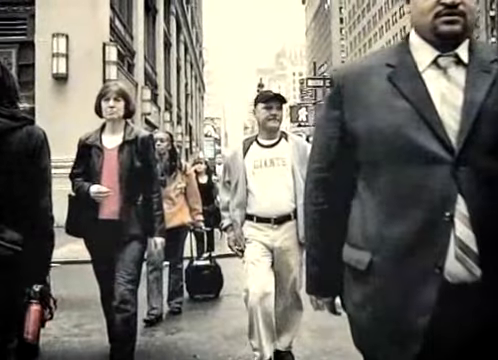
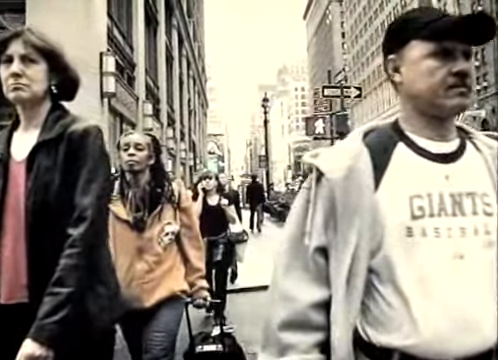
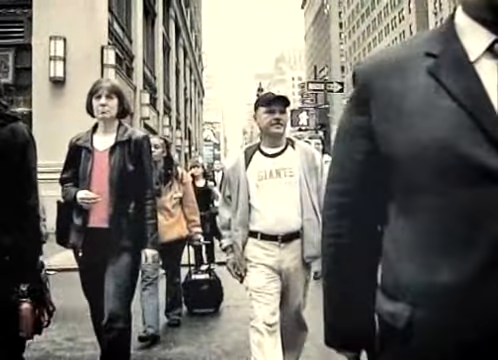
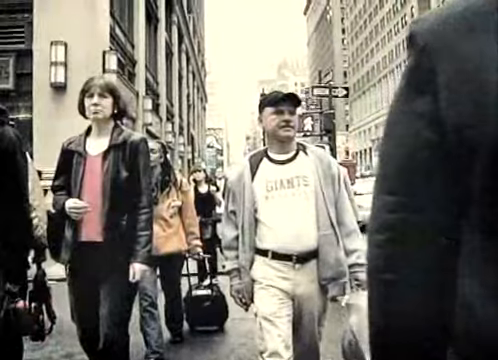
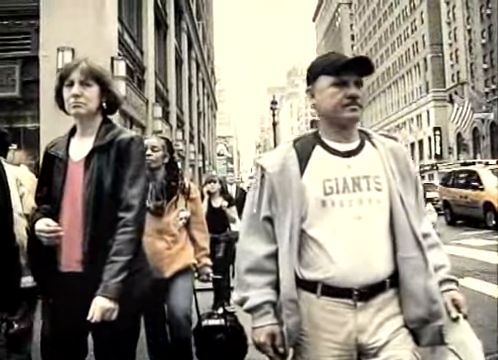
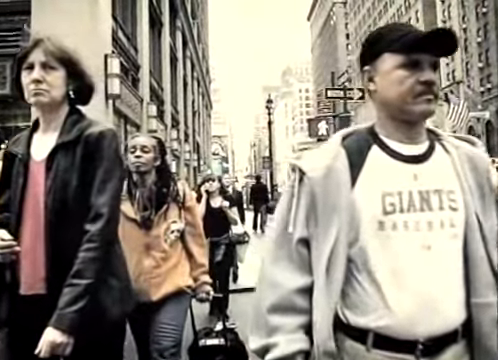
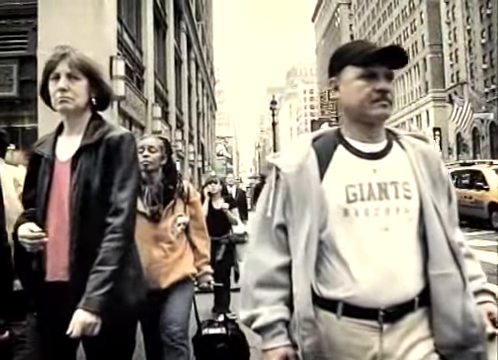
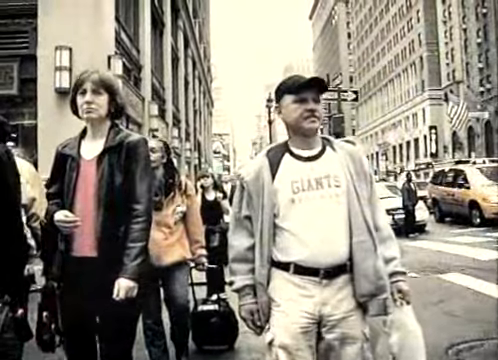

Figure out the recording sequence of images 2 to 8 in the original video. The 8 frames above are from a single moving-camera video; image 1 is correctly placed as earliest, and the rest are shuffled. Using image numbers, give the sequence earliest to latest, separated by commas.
3, 4, 8, 5, 7, 6, 2
